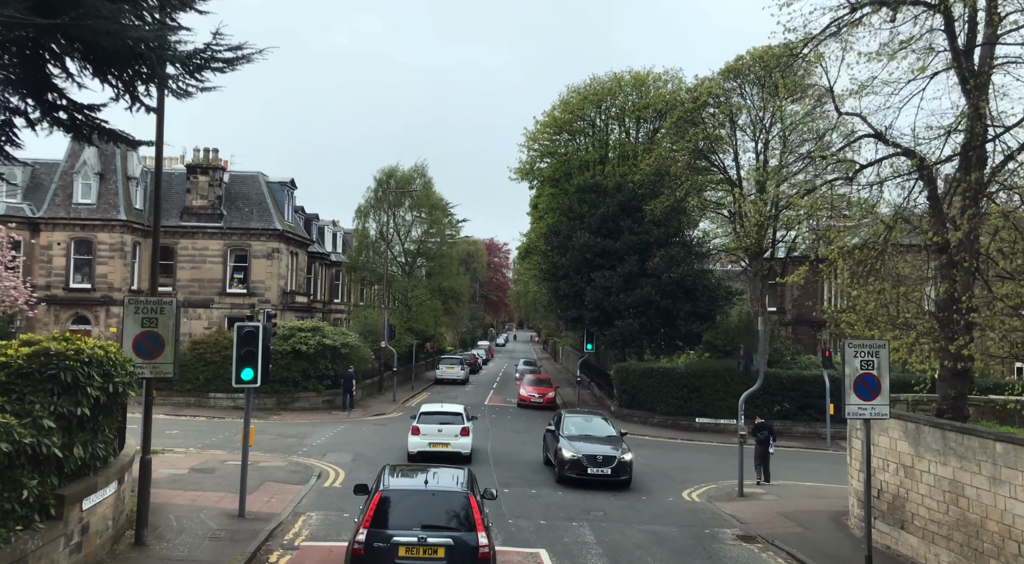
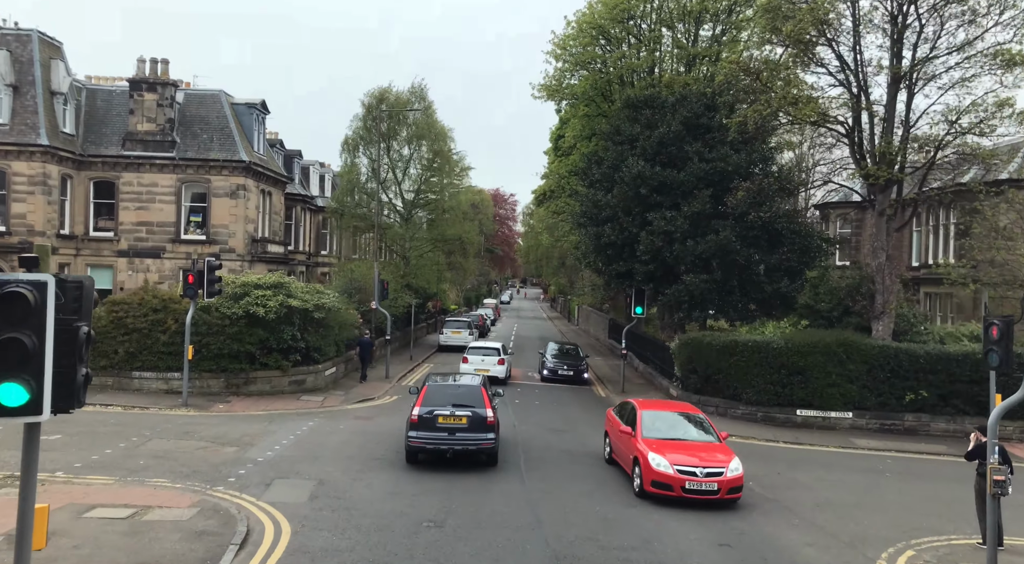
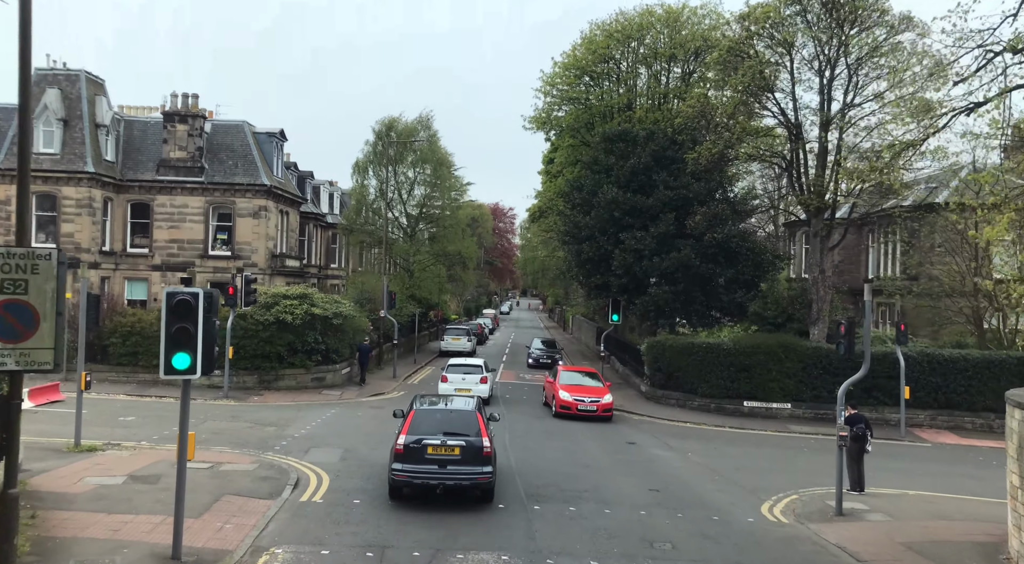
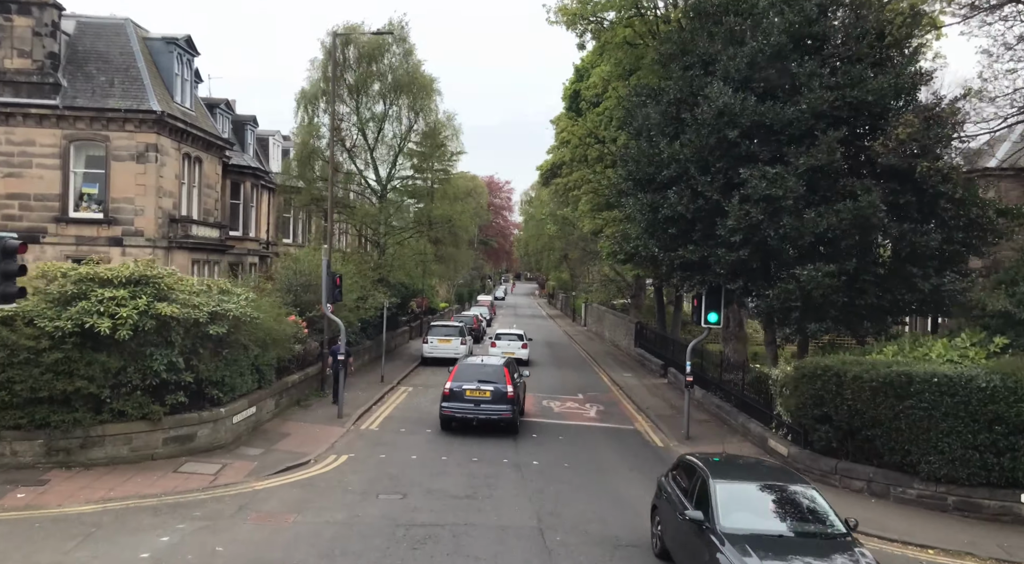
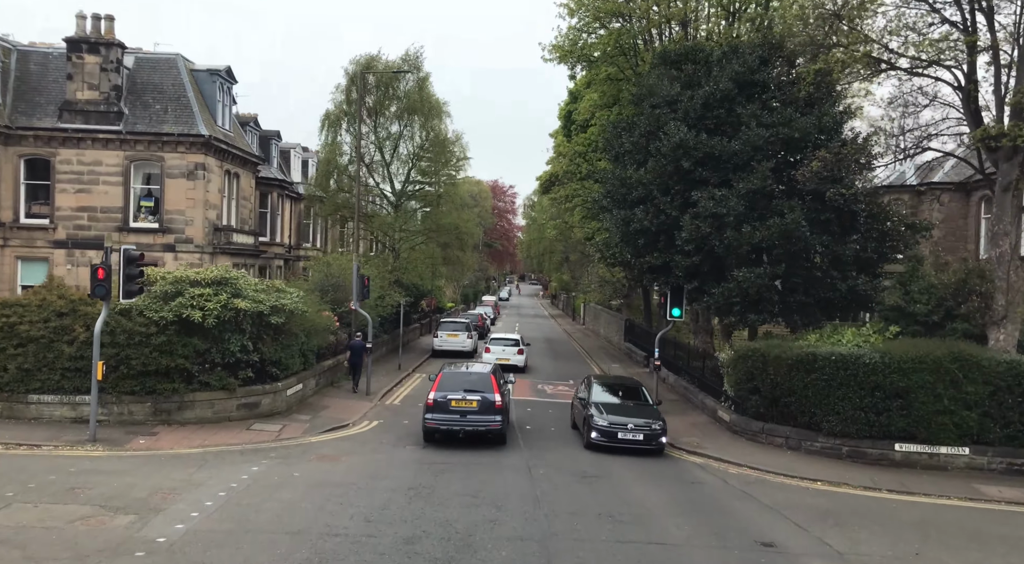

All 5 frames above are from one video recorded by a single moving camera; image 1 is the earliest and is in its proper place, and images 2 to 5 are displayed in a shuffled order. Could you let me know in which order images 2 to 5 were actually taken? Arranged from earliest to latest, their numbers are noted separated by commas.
3, 2, 5, 4
